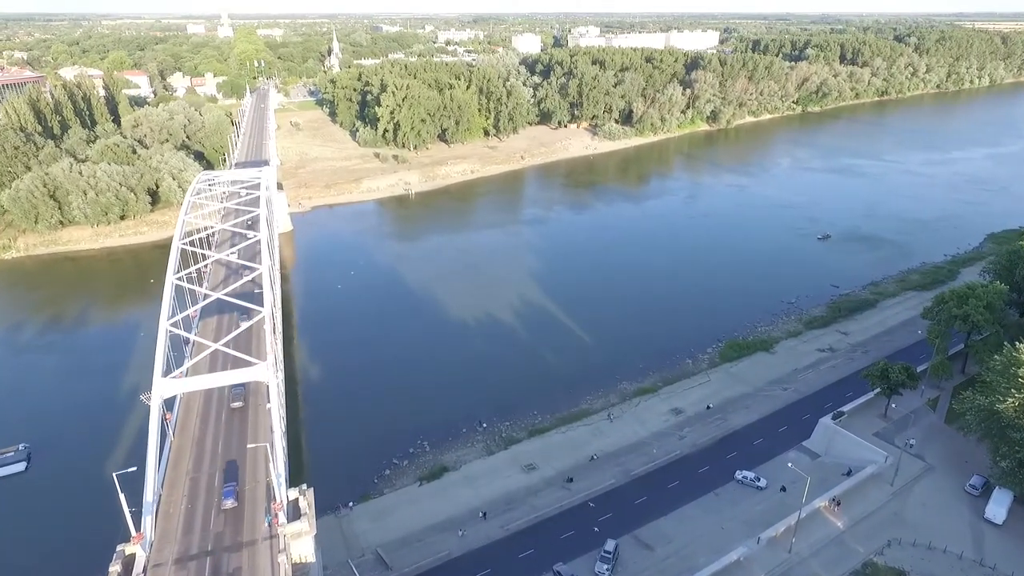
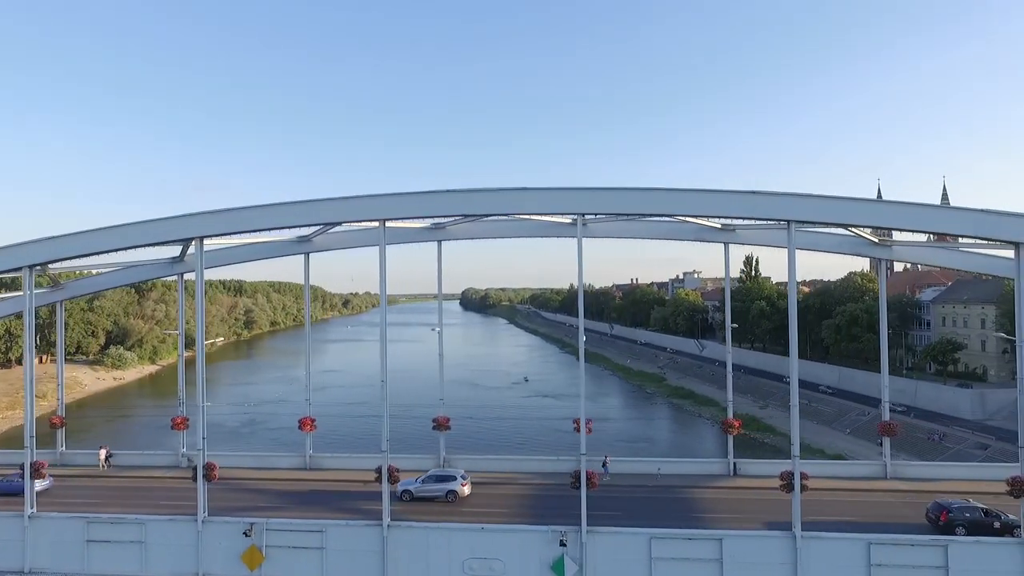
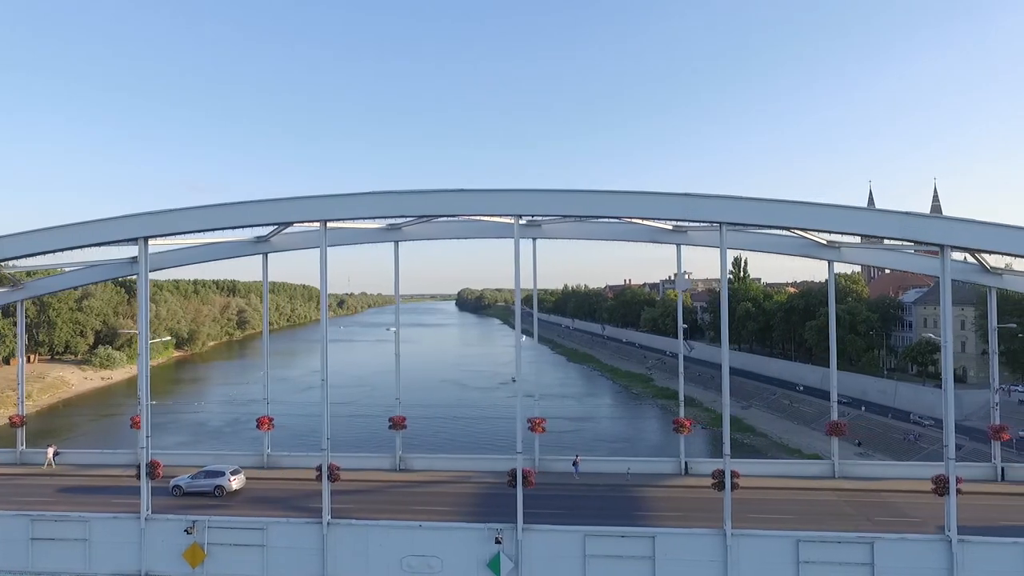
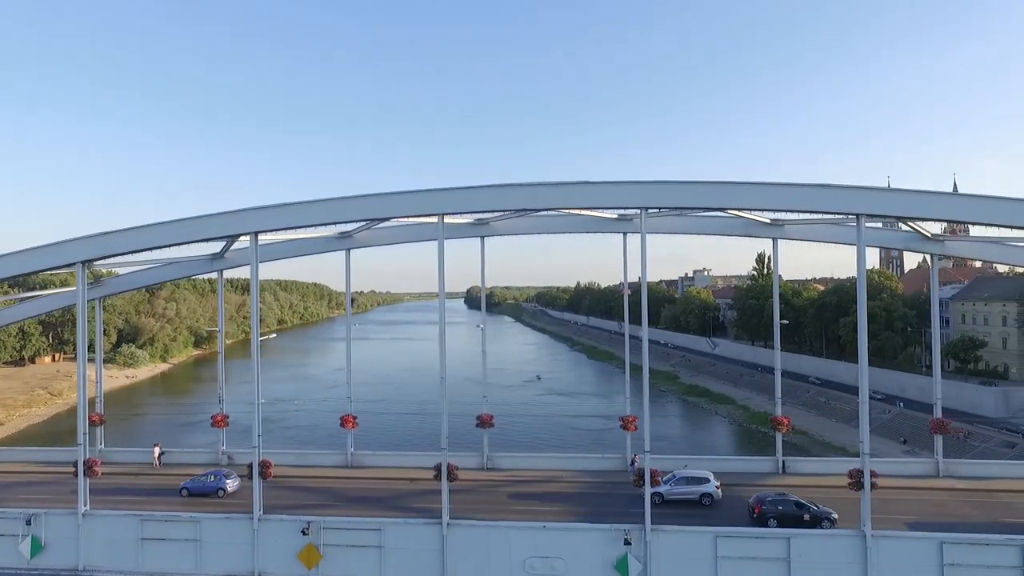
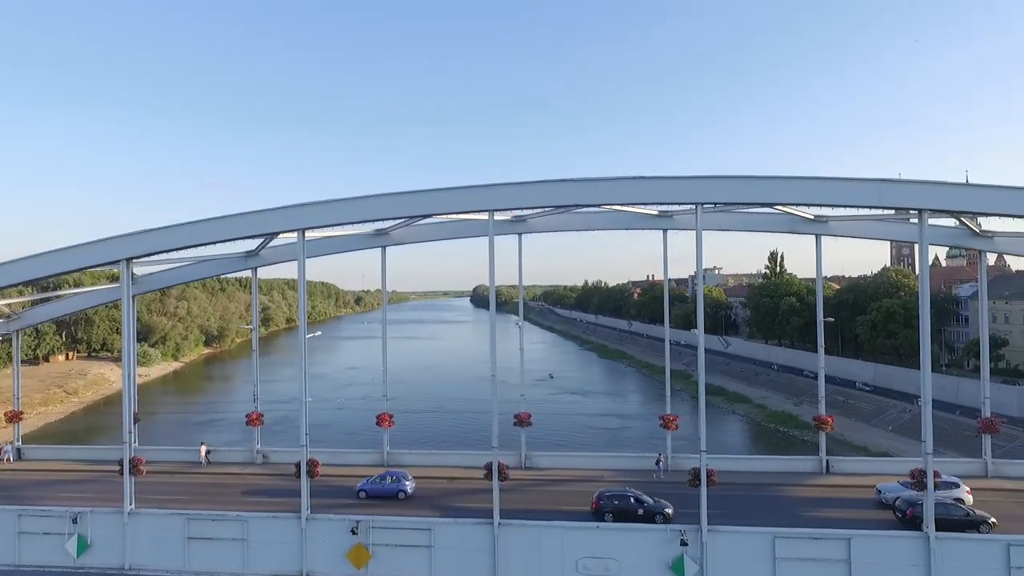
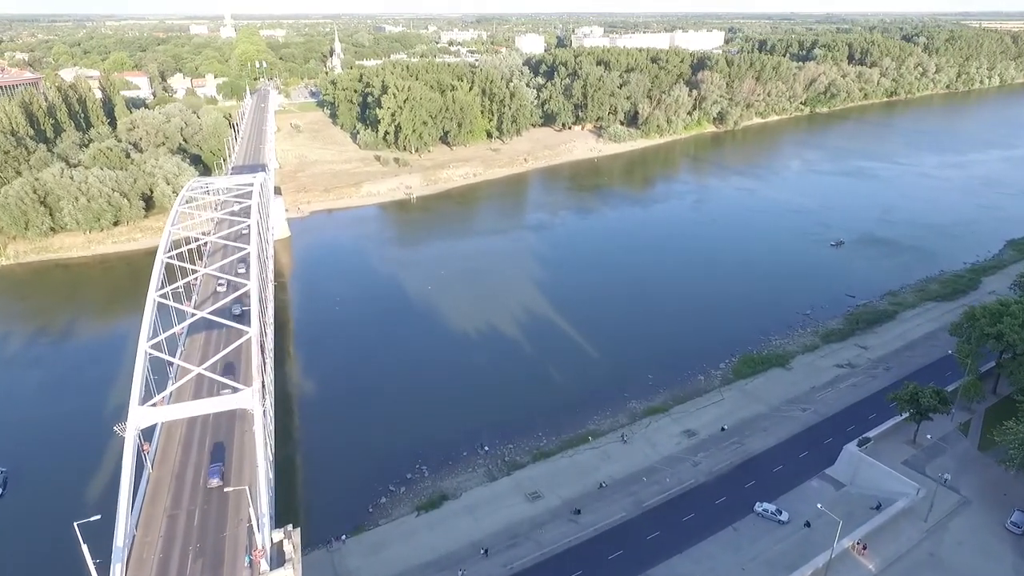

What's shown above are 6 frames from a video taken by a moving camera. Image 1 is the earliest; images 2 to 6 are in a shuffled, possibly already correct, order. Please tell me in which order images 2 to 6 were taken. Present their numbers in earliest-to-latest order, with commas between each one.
6, 5, 4, 2, 3
